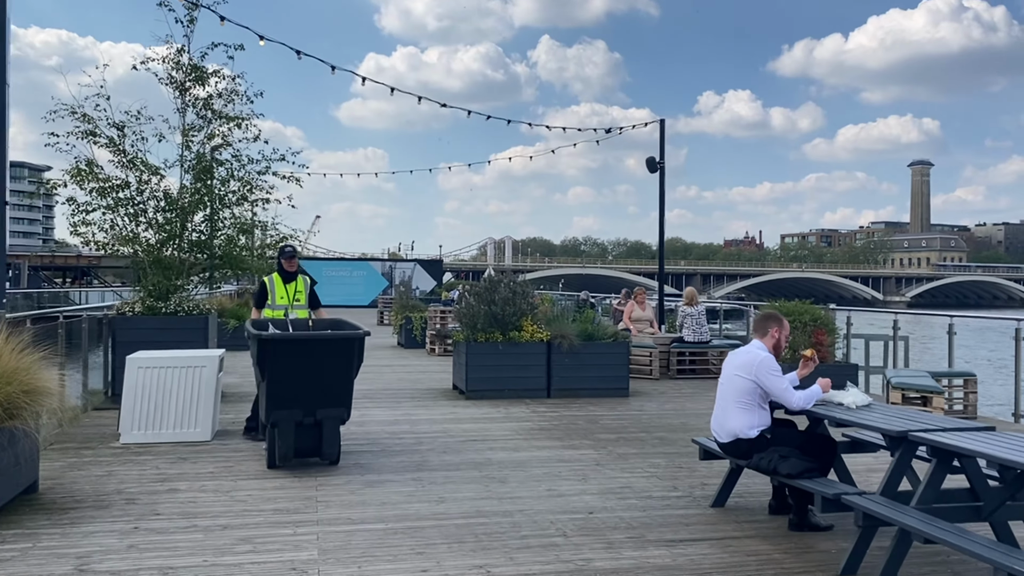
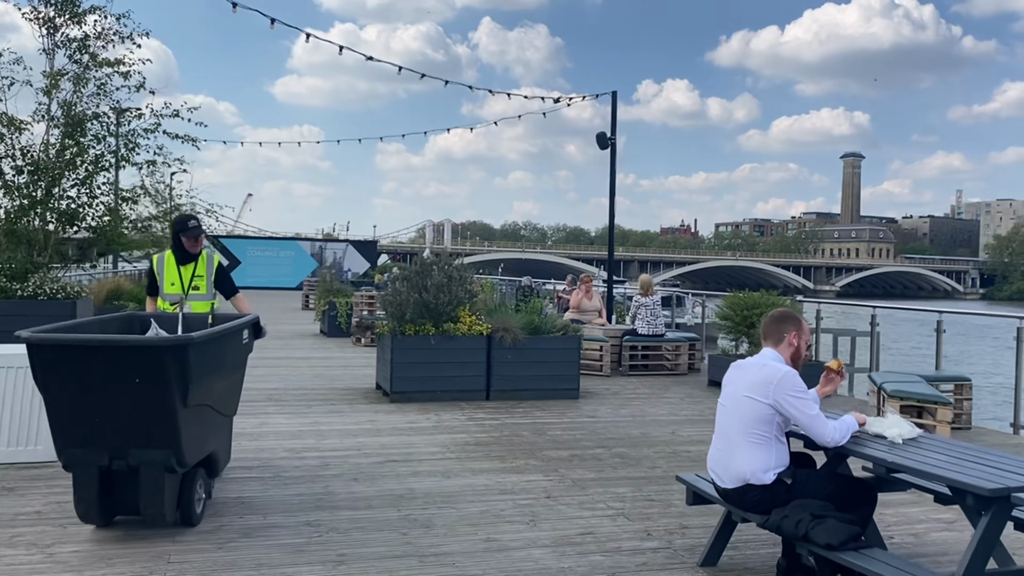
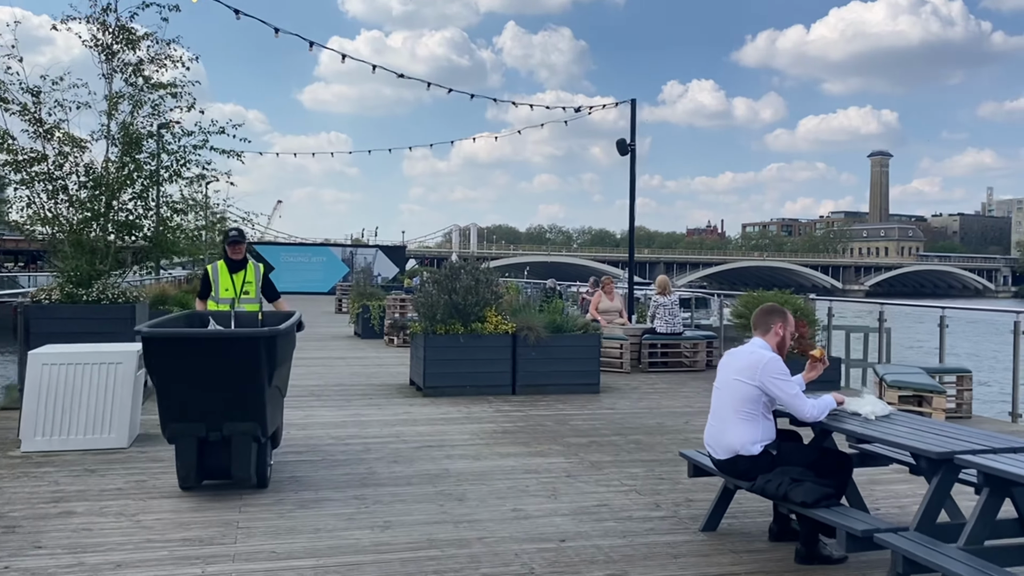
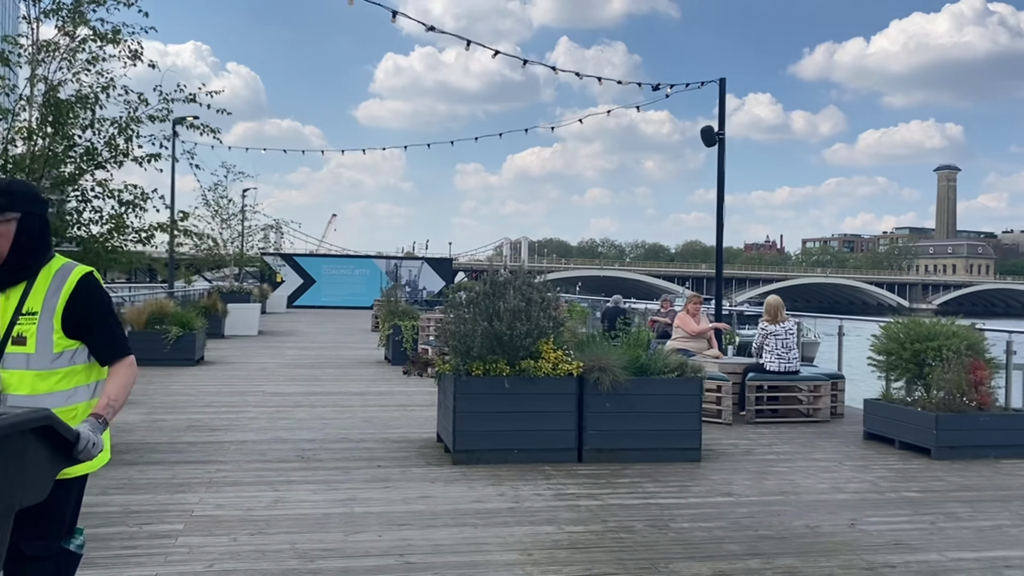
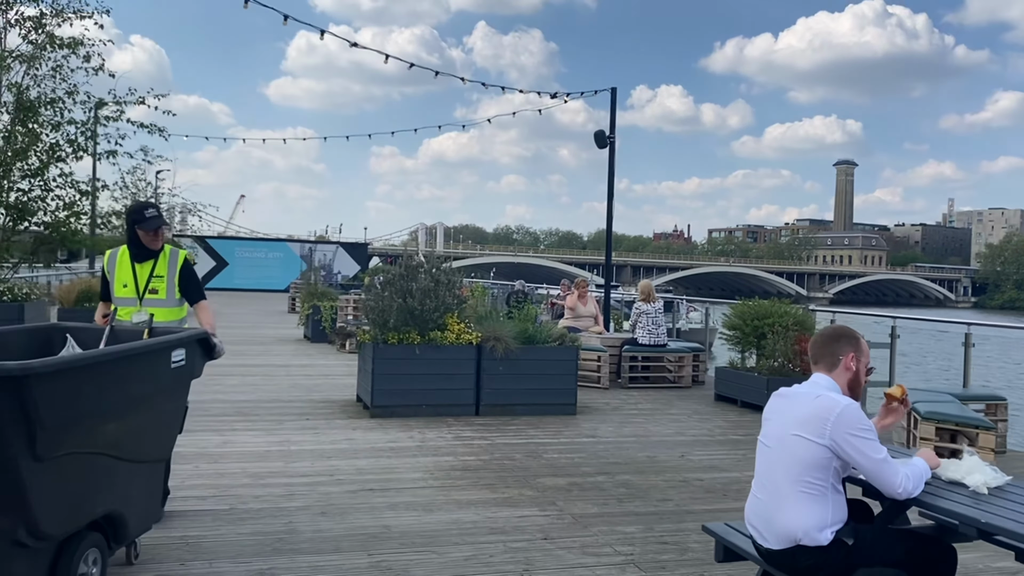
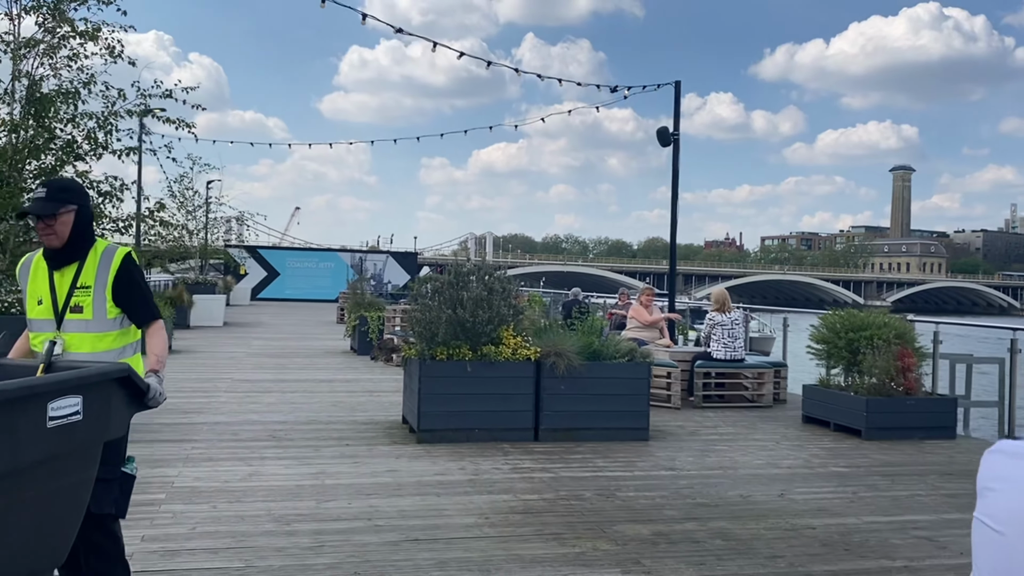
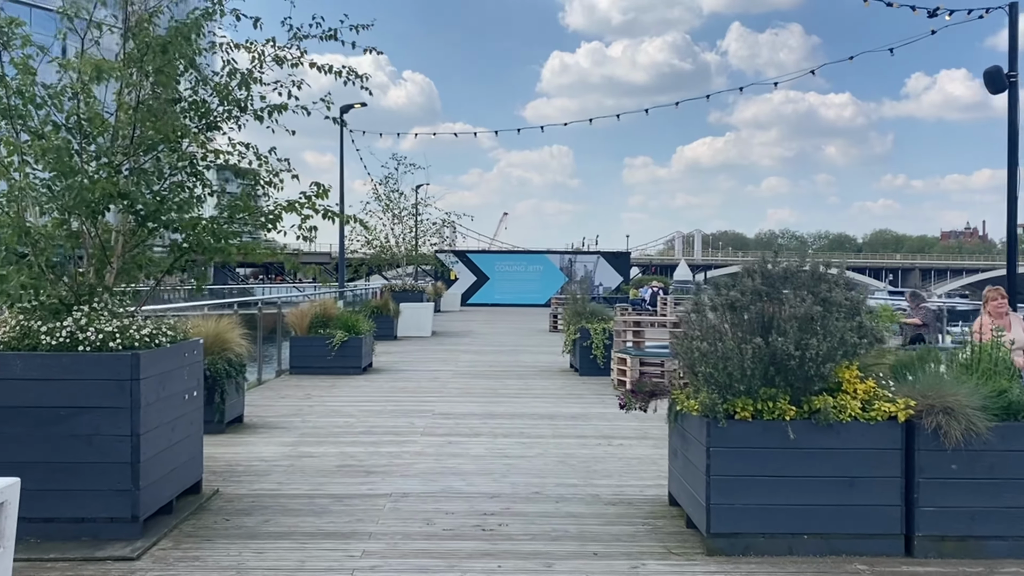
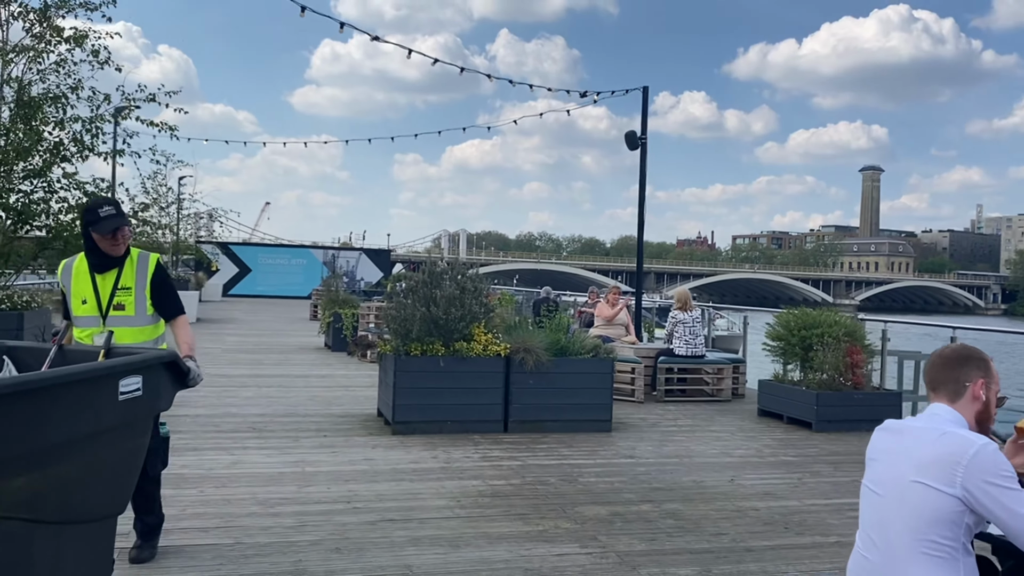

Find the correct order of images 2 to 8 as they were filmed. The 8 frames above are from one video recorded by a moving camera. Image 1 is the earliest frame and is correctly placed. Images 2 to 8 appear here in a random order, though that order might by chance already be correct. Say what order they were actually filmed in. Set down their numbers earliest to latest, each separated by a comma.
3, 2, 5, 8, 6, 4, 7
